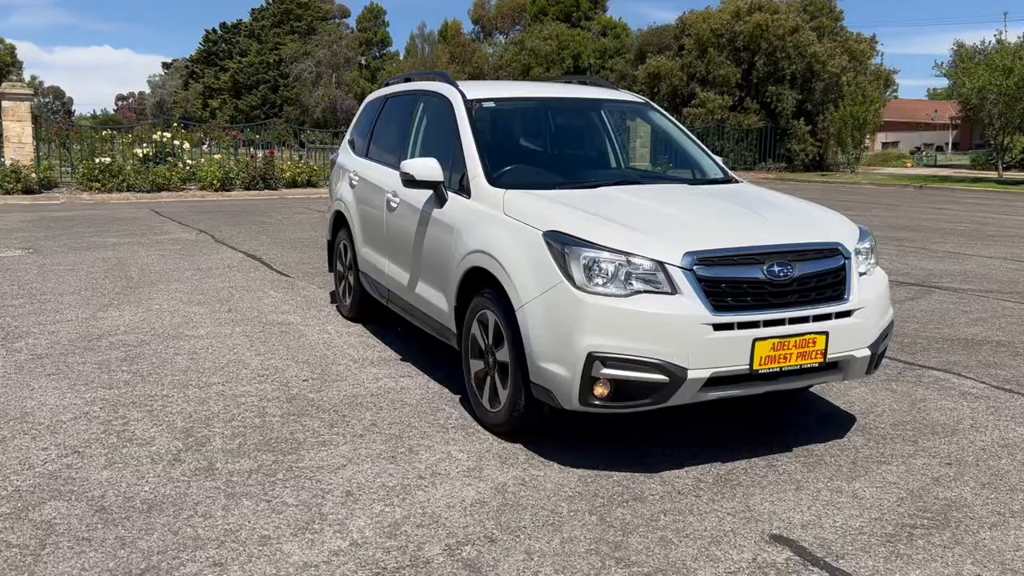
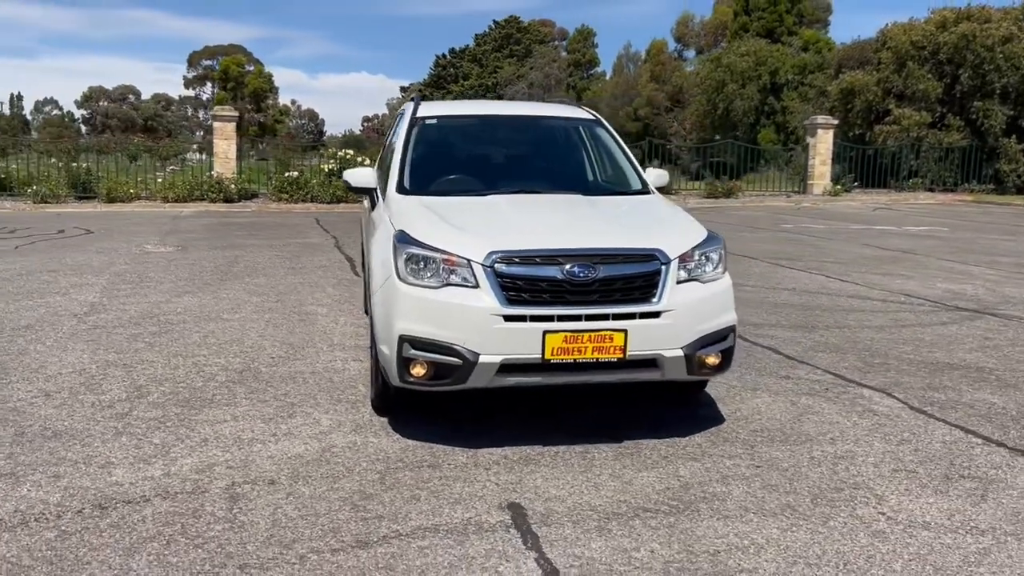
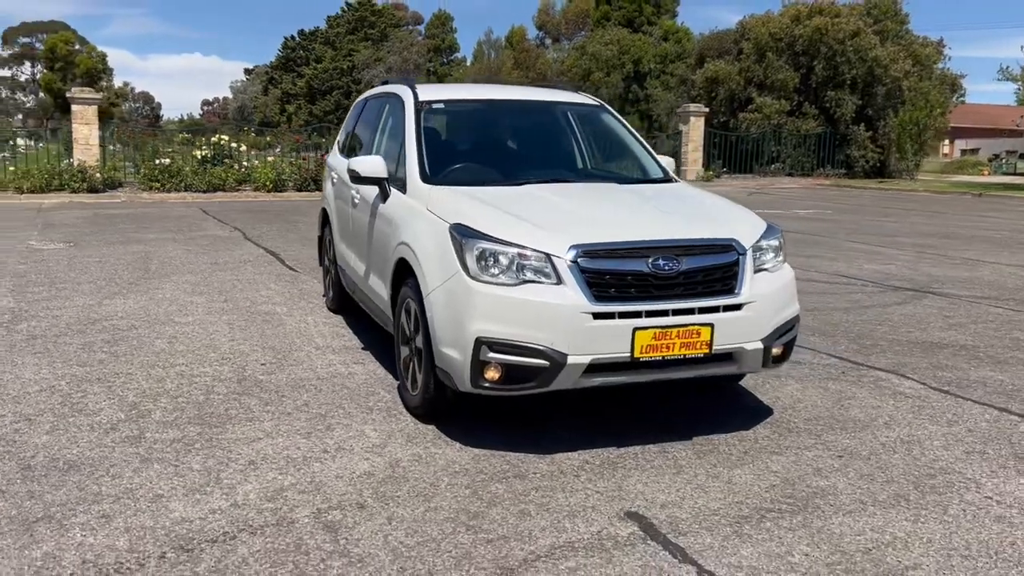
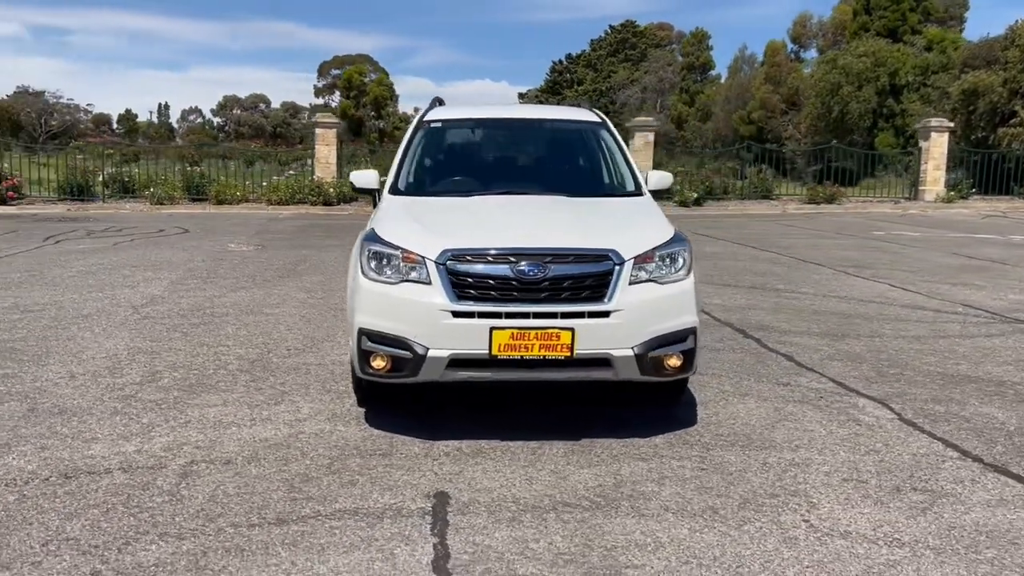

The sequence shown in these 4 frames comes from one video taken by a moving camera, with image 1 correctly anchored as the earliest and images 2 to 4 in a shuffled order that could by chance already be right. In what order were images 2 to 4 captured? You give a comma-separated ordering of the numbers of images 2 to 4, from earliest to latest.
3, 2, 4
